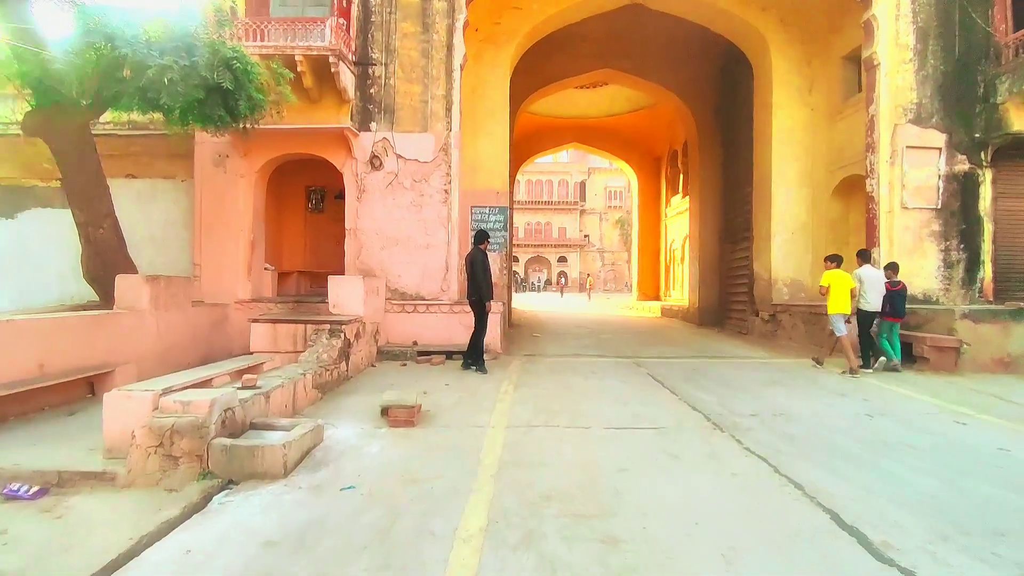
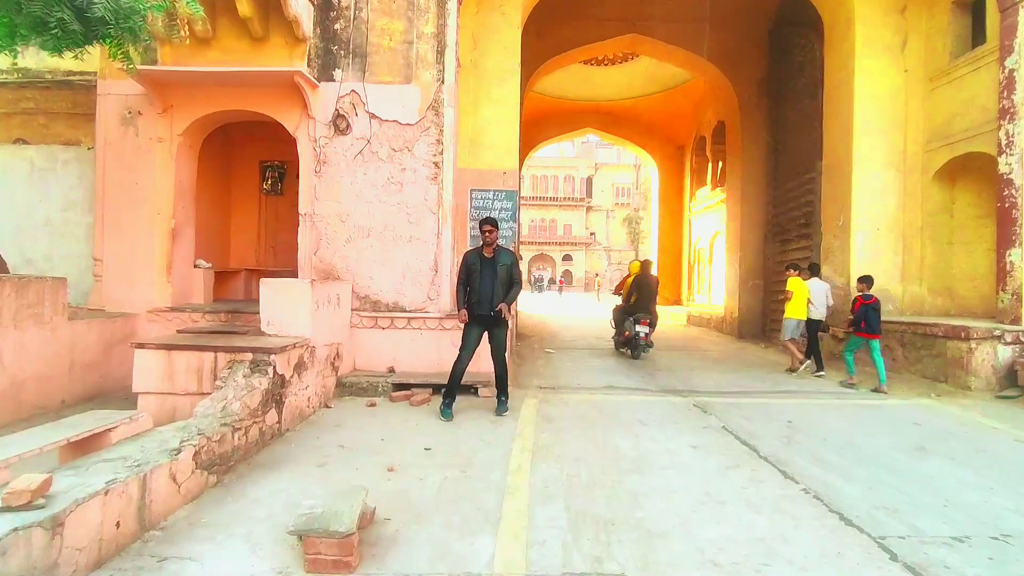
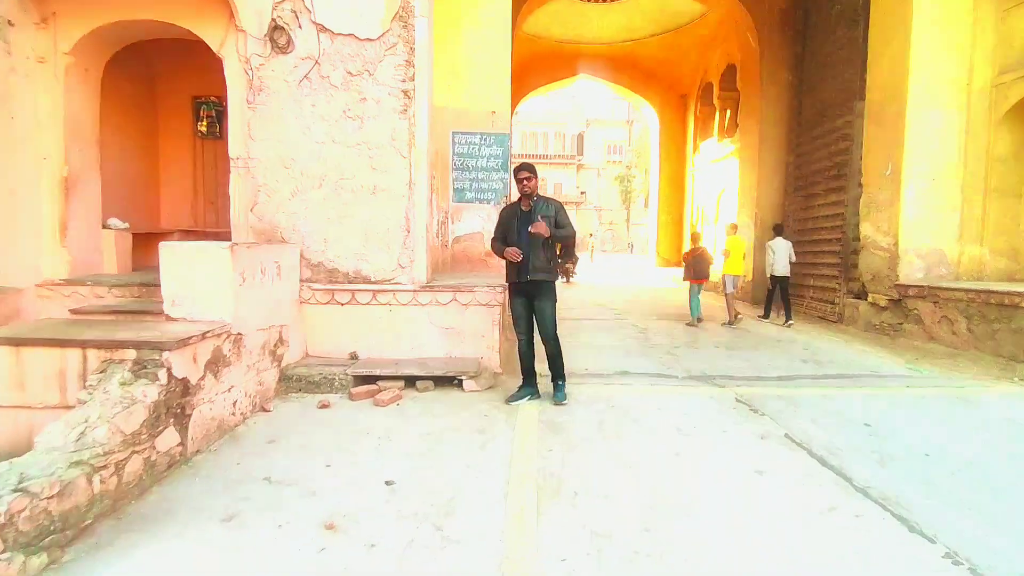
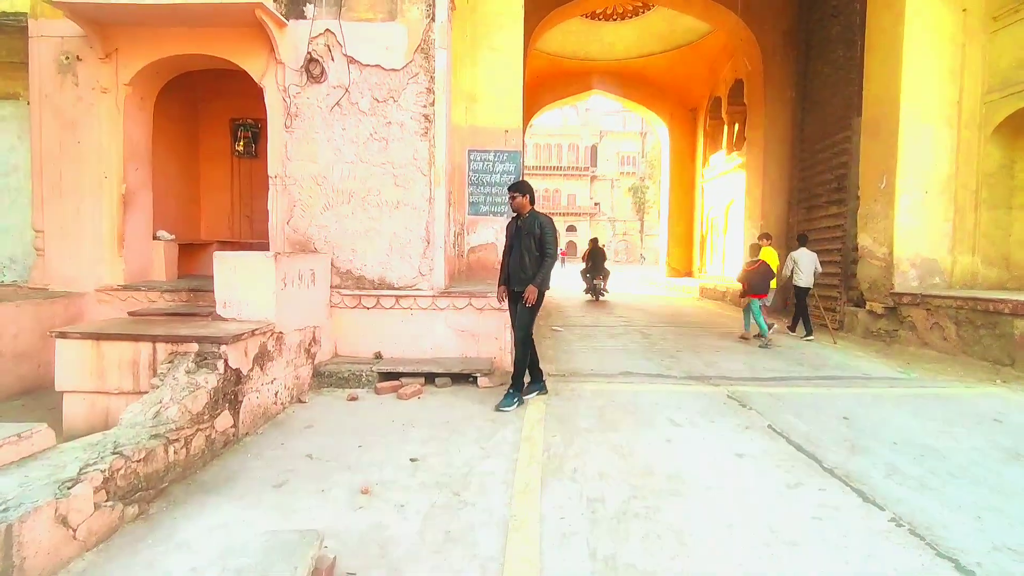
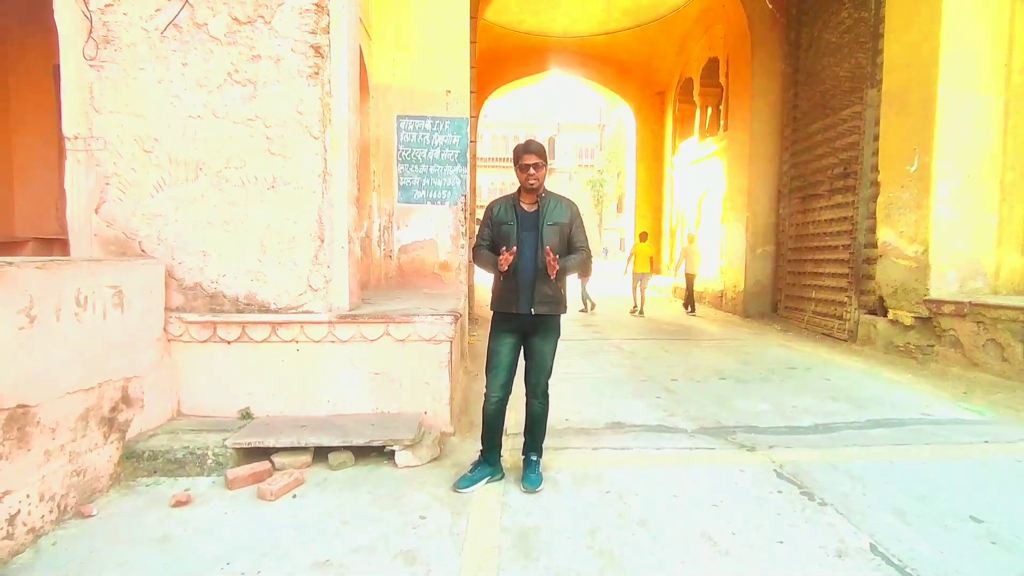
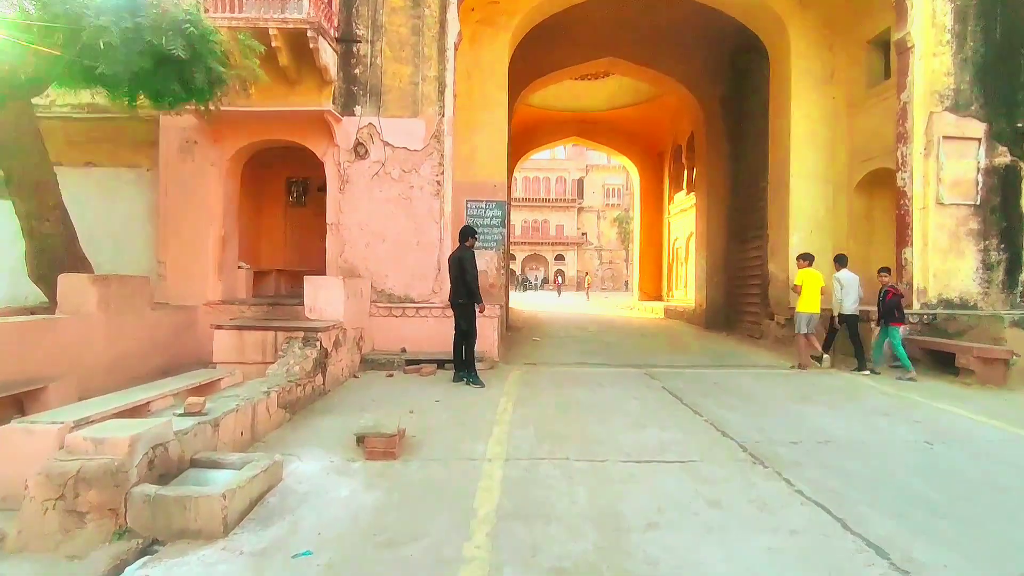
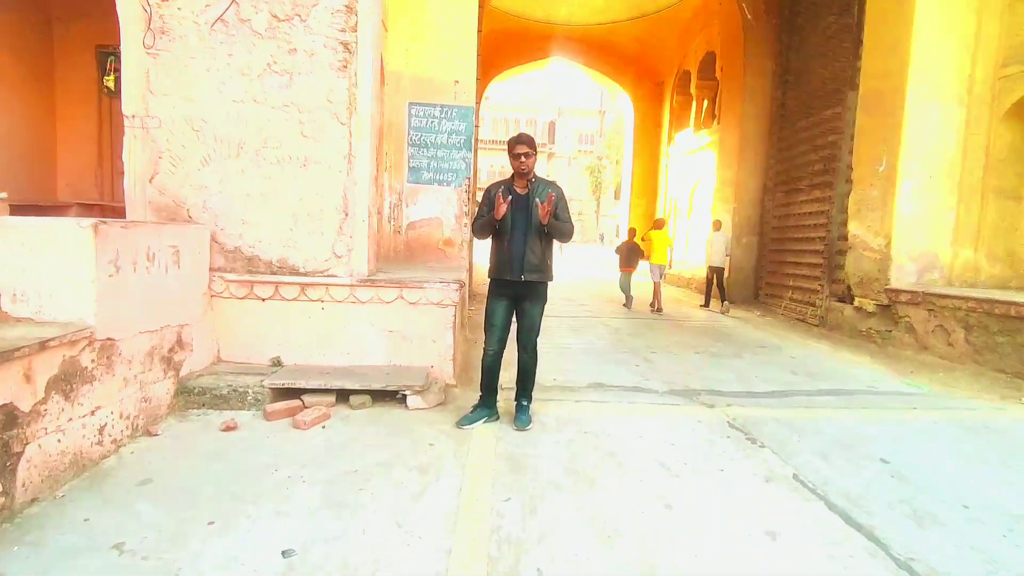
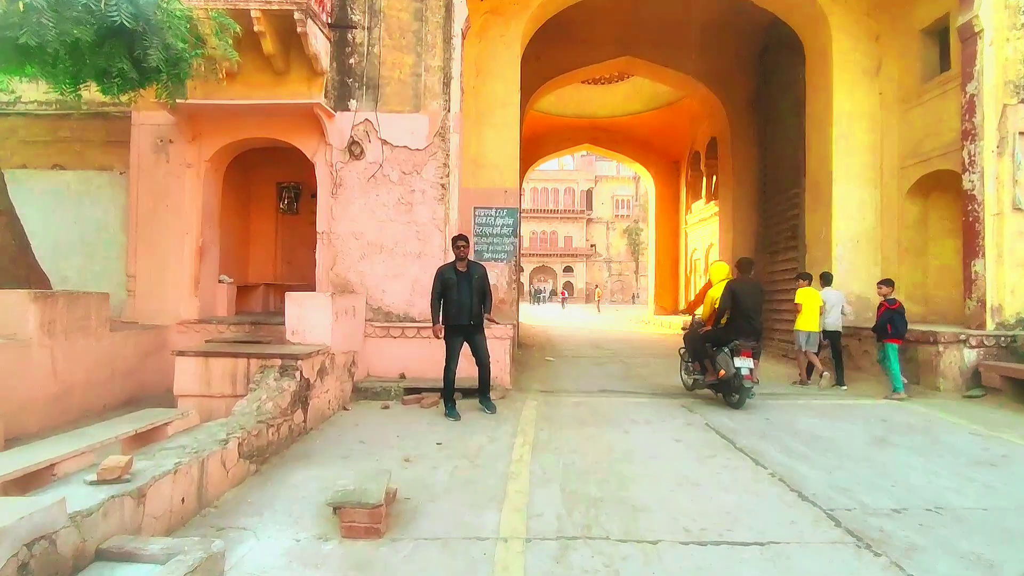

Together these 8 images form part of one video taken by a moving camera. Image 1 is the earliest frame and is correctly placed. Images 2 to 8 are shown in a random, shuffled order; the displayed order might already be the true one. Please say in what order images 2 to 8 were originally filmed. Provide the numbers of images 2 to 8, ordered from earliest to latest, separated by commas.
6, 8, 2, 4, 3, 7, 5
